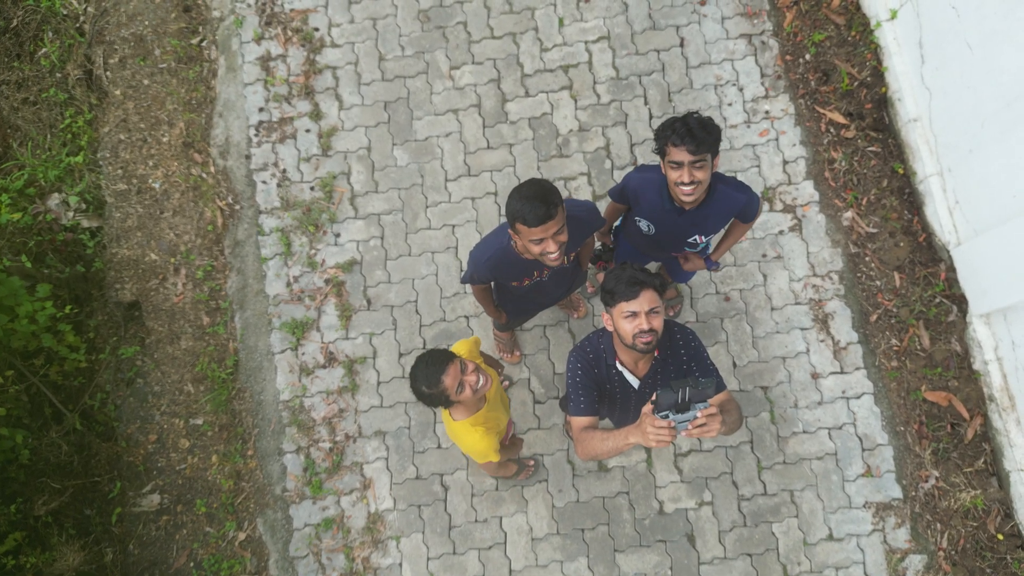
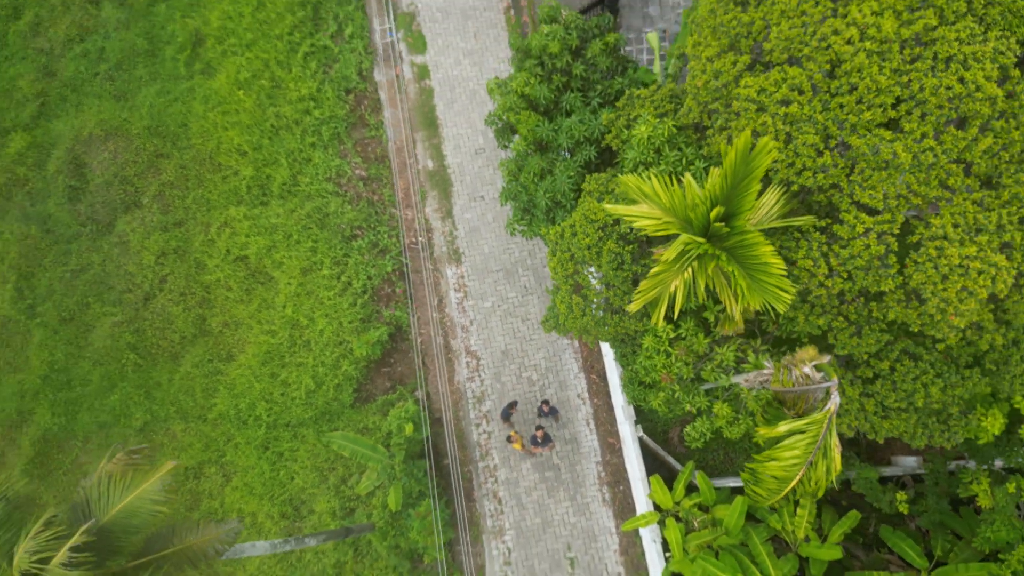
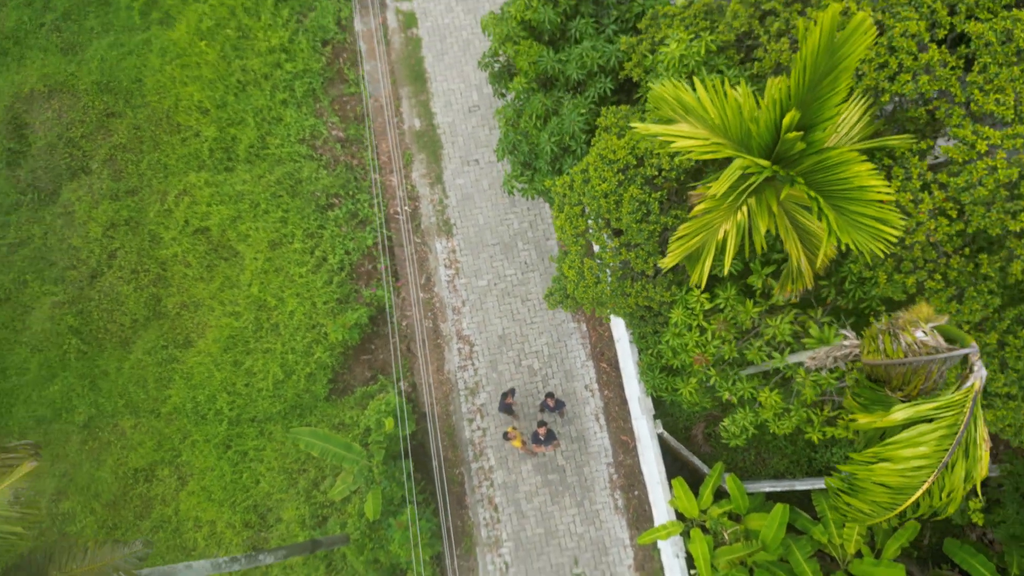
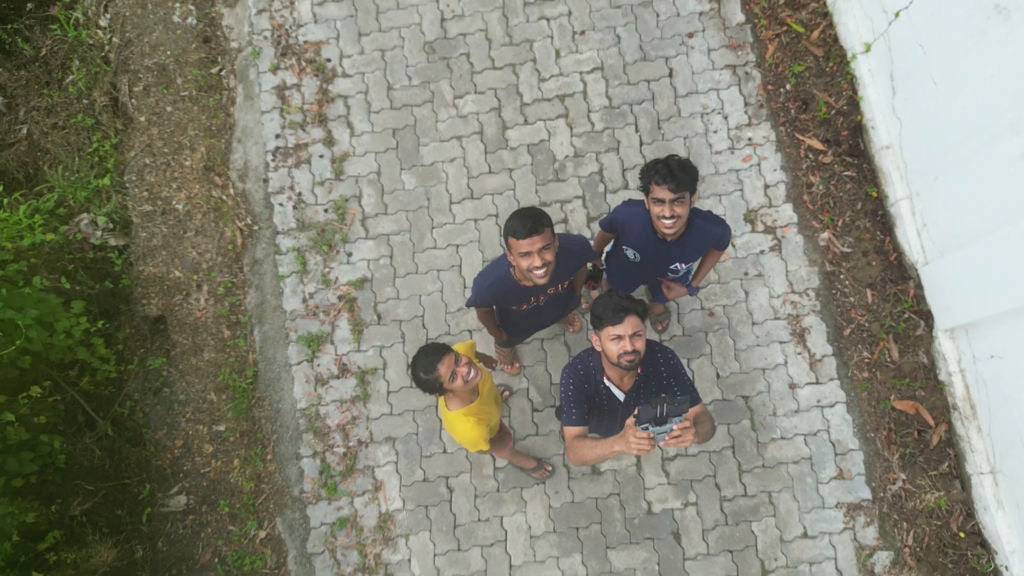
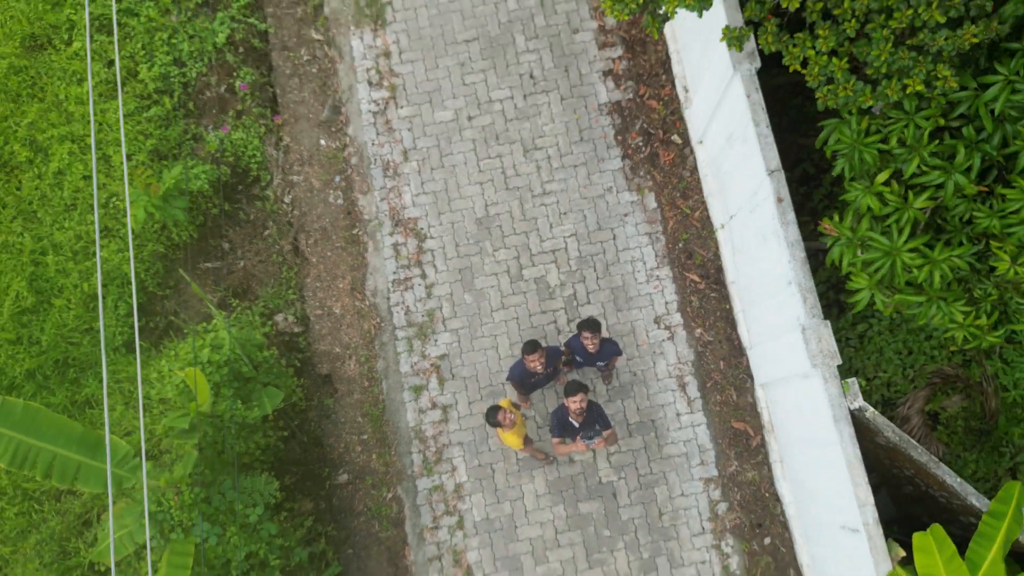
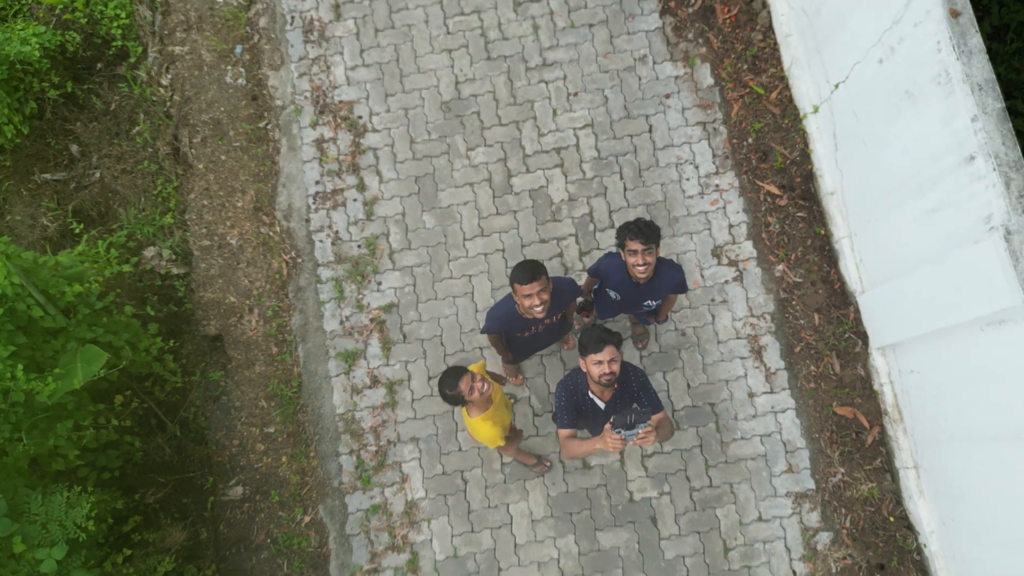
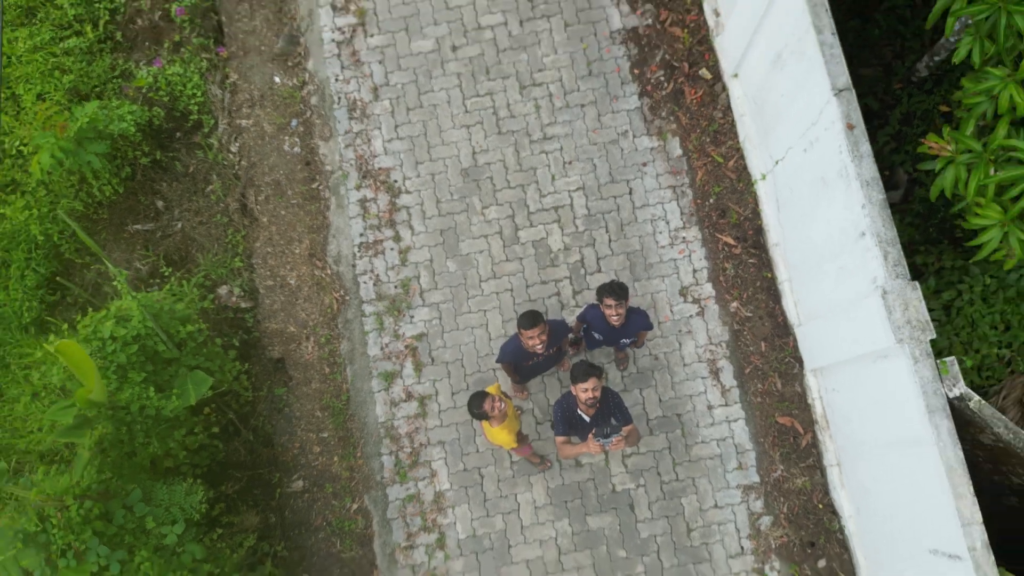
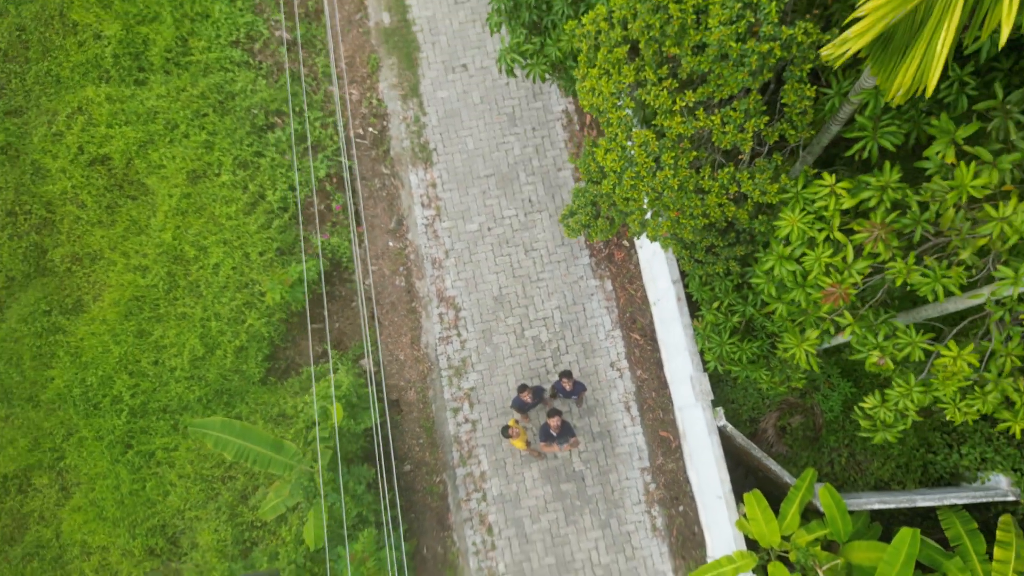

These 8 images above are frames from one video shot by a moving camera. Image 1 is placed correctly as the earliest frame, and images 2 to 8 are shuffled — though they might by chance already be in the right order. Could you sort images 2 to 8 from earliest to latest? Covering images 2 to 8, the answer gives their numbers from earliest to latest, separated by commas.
4, 6, 7, 5, 8, 3, 2
